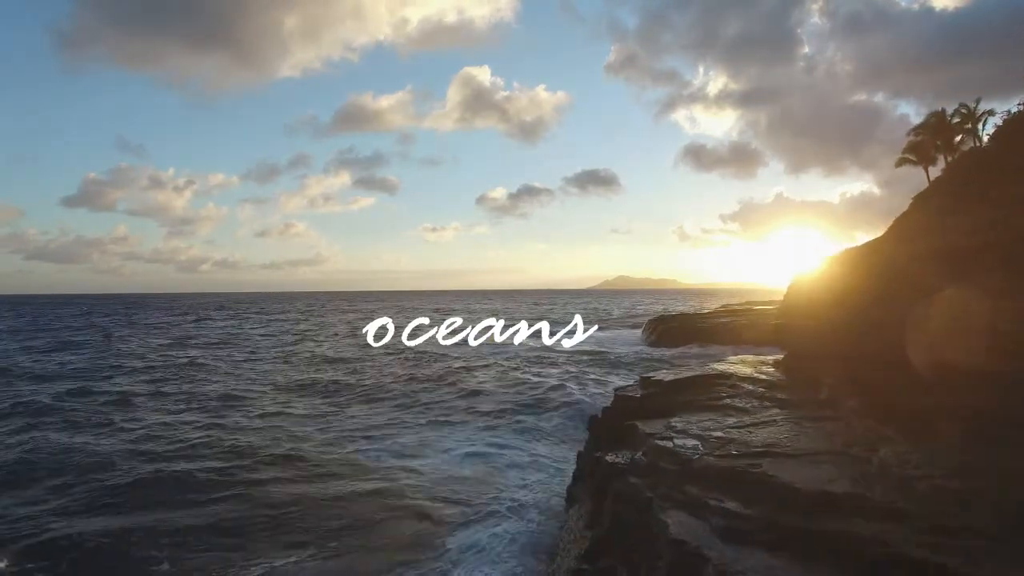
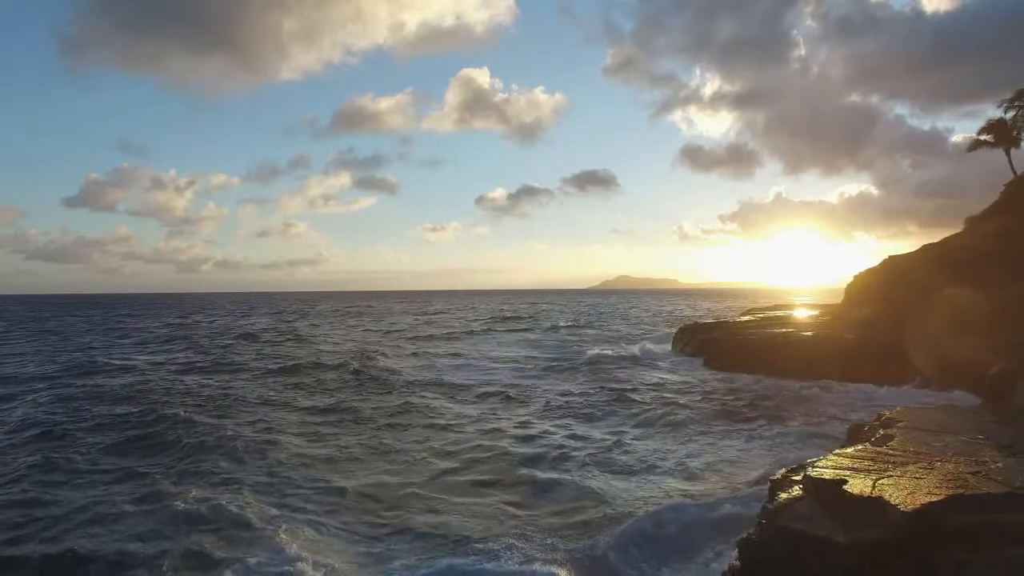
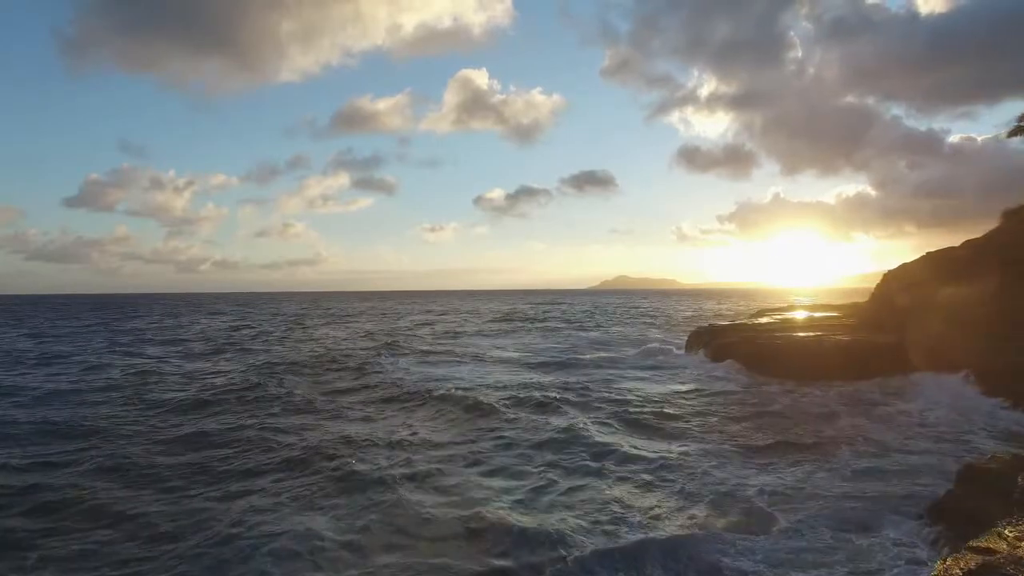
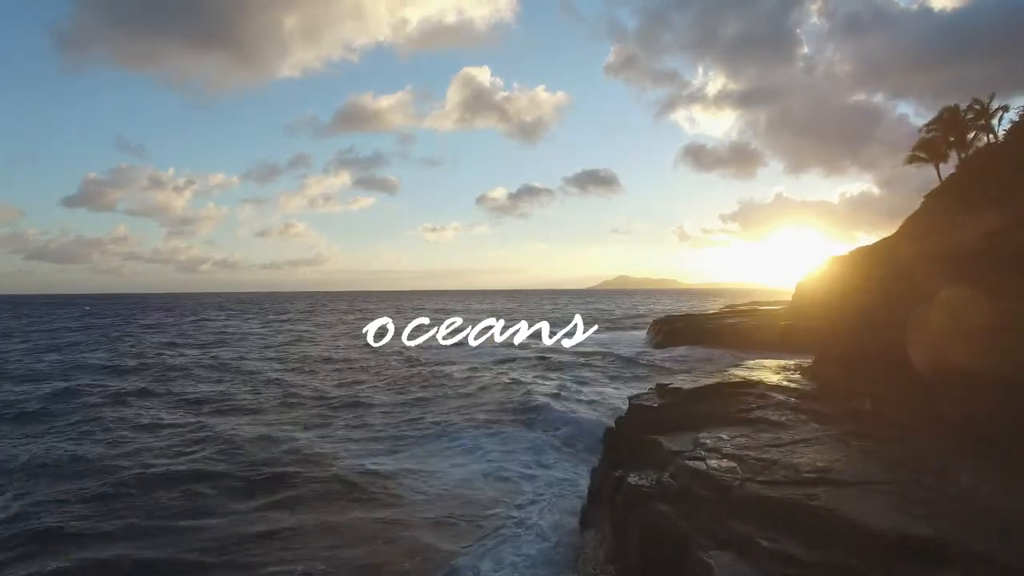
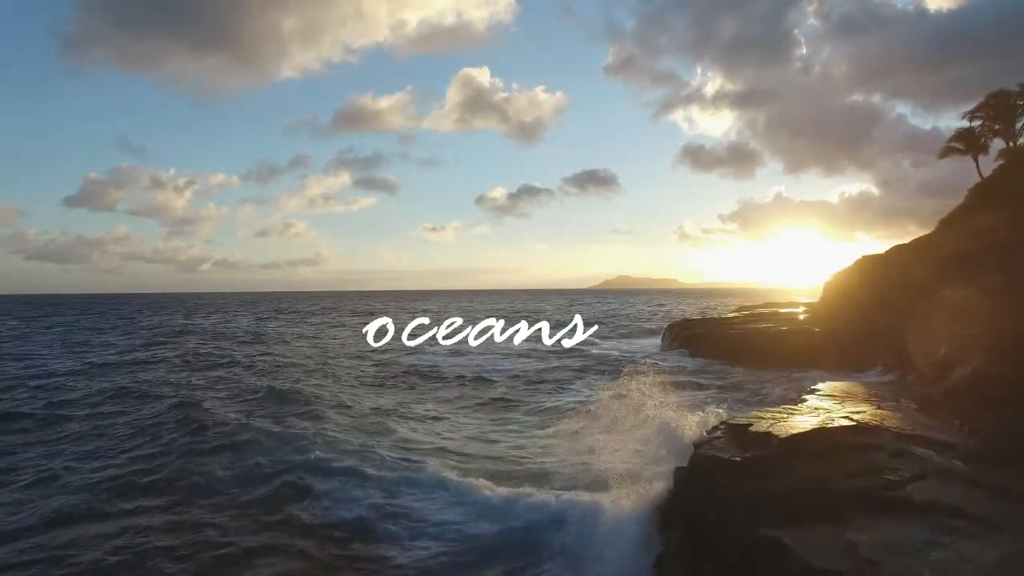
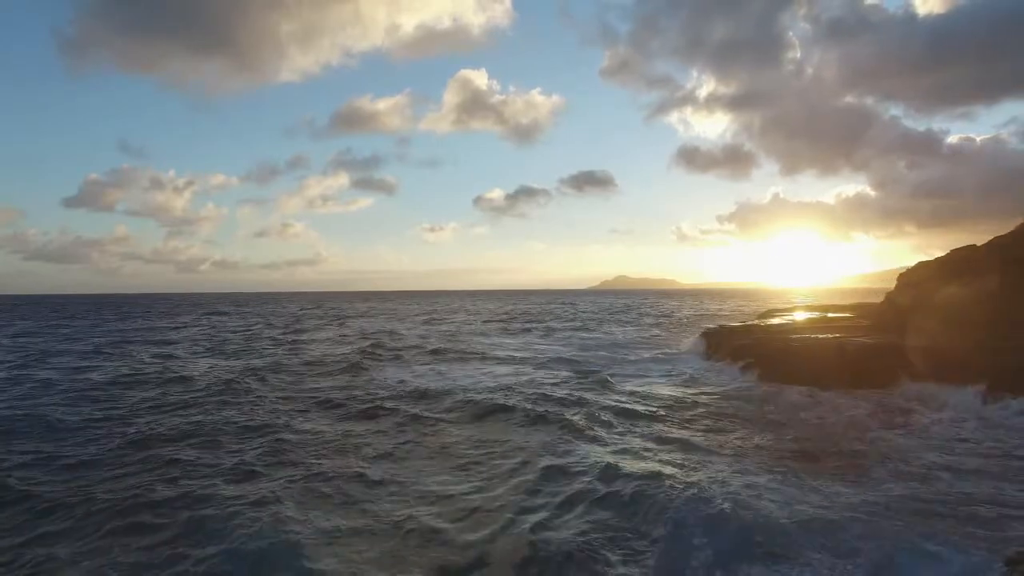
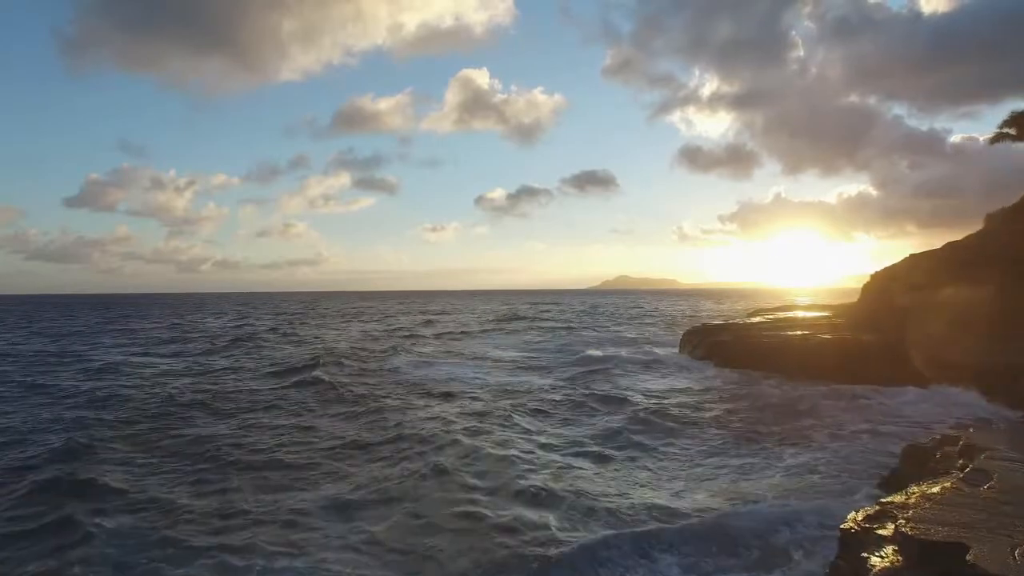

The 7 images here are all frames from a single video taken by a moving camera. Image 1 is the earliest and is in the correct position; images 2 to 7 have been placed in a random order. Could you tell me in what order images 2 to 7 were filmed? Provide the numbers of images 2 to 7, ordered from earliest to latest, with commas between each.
4, 5, 2, 7, 3, 6
